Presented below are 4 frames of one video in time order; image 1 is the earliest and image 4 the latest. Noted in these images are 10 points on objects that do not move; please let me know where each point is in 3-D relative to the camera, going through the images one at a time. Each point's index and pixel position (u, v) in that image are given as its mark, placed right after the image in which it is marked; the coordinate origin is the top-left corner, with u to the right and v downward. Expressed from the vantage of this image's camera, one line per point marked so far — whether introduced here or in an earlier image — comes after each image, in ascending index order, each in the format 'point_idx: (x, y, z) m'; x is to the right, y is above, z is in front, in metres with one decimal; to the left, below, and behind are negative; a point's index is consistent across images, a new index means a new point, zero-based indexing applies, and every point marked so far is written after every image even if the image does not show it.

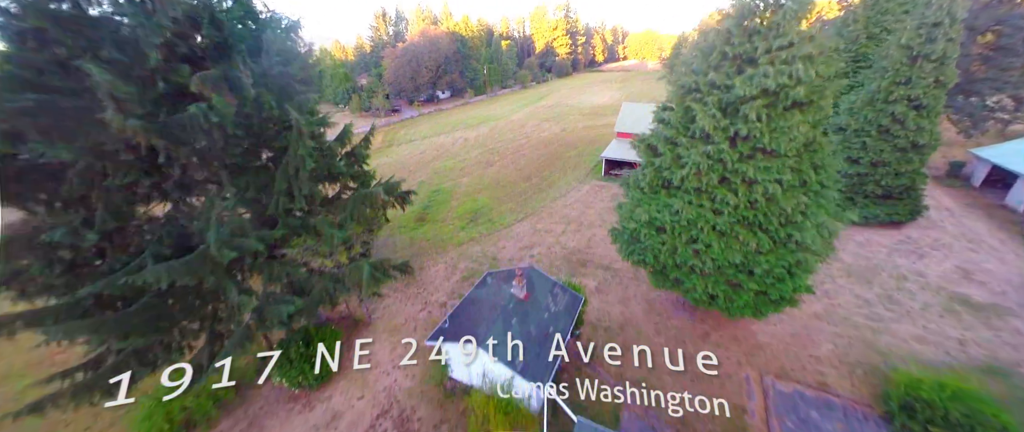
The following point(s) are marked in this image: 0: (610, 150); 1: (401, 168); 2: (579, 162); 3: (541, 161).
0: (+5.0, +3.1, +16.1) m
1: (-6.7, +3.0, +19.9) m
2: (+3.8, +3.0, +18.6) m
3: (+1.8, +3.2, +19.3) m
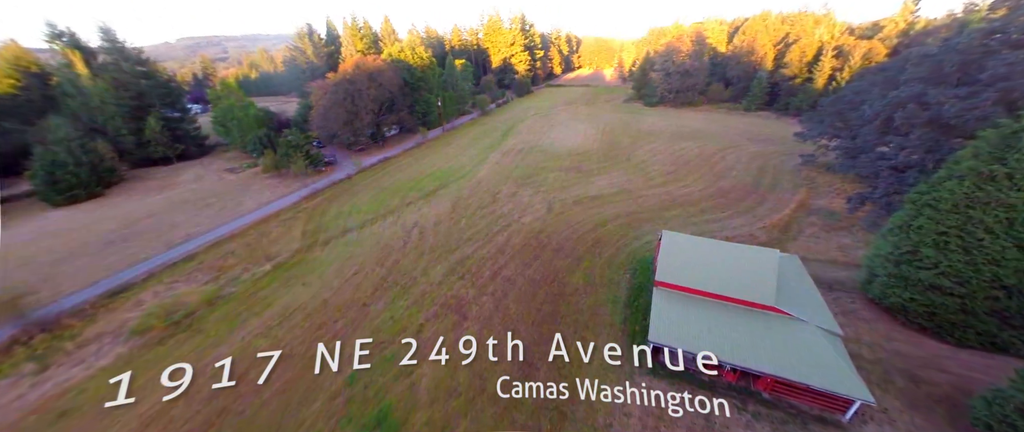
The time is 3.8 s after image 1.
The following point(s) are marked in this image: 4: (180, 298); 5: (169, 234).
0: (+4.7, -3.3, +10.4) m
1: (-7.3, -4.1, +12.7) m
2: (+3.2, -3.6, +12.7) m
3: (+1.1, -3.4, +13.1) m
4: (-14.6, -3.6, +14.5) m
5: (-20.6, -1.1, +19.8) m
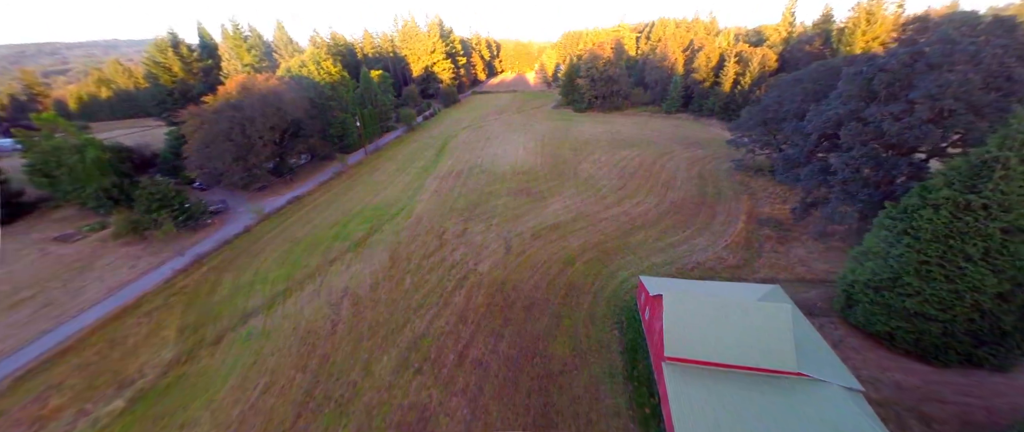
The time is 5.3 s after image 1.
0: (+4.5, -5.1, +8.5) m
1: (-7.6, -7.3, +8.5) m
2: (+2.6, -5.6, +10.5) m
3: (+0.4, -5.6, +10.5) m
4: (-15.1, -7.6, +8.8) m
5: (-22.3, -5.8, +12.8) m
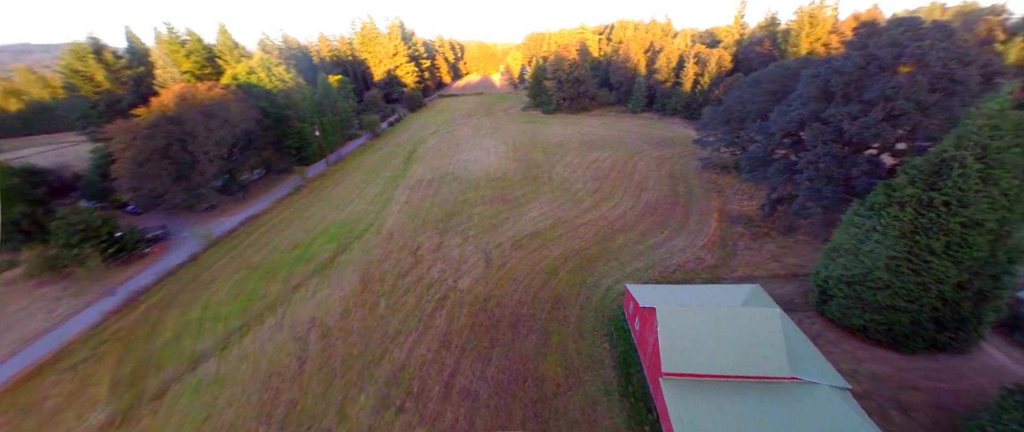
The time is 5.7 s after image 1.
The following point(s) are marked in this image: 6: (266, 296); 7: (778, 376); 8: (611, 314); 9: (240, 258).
0: (+4.4, -5.5, +8.2) m
1: (-7.5, -8.2, +7.1) m
2: (+2.4, -6.0, +10.0) m
3: (+0.2, -6.2, +9.9) m
4: (-15.0, -8.9, +6.8) m
5: (-22.5, -7.5, +10.2) m
6: (-12.1, -3.9, +16.3) m
7: (+7.5, -4.4, +9.2) m
8: (+4.1, -4.0, +13.7) m
9: (-16.0, -2.5, +19.3) m
